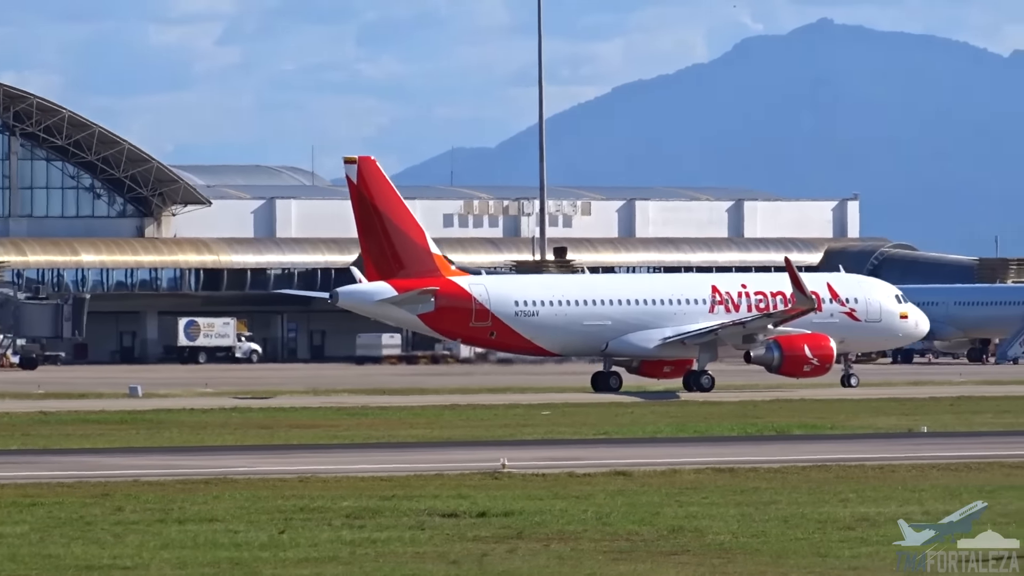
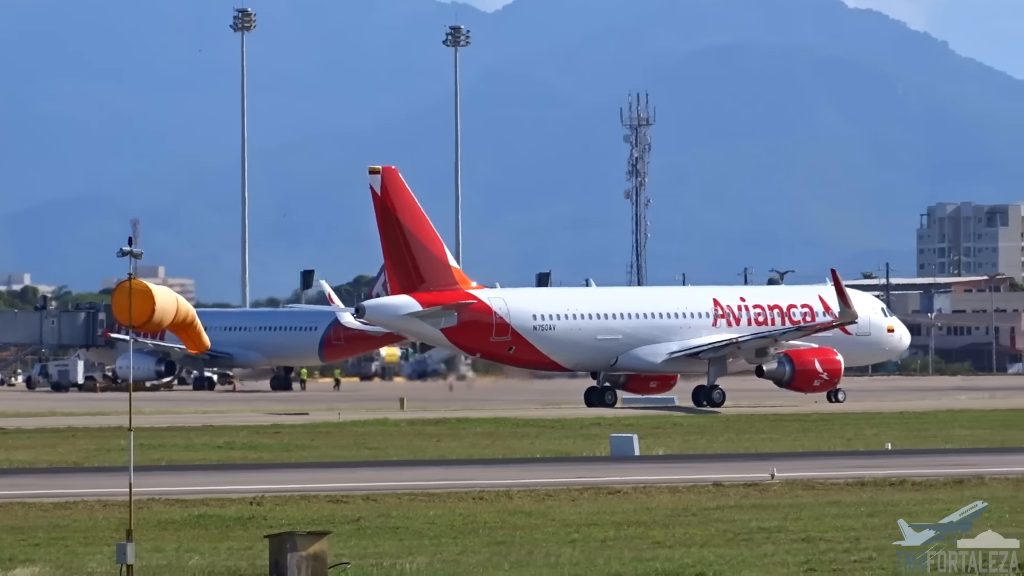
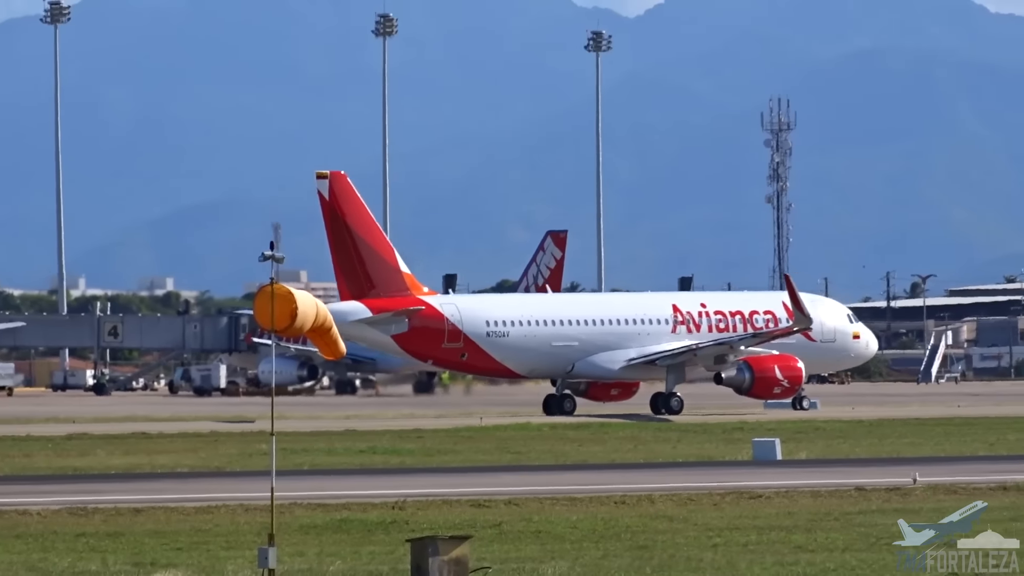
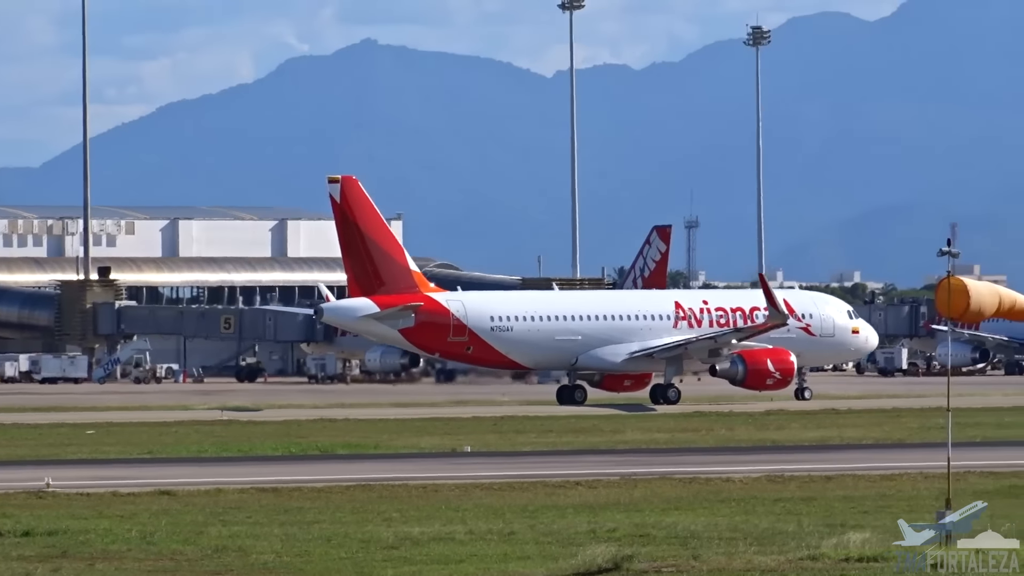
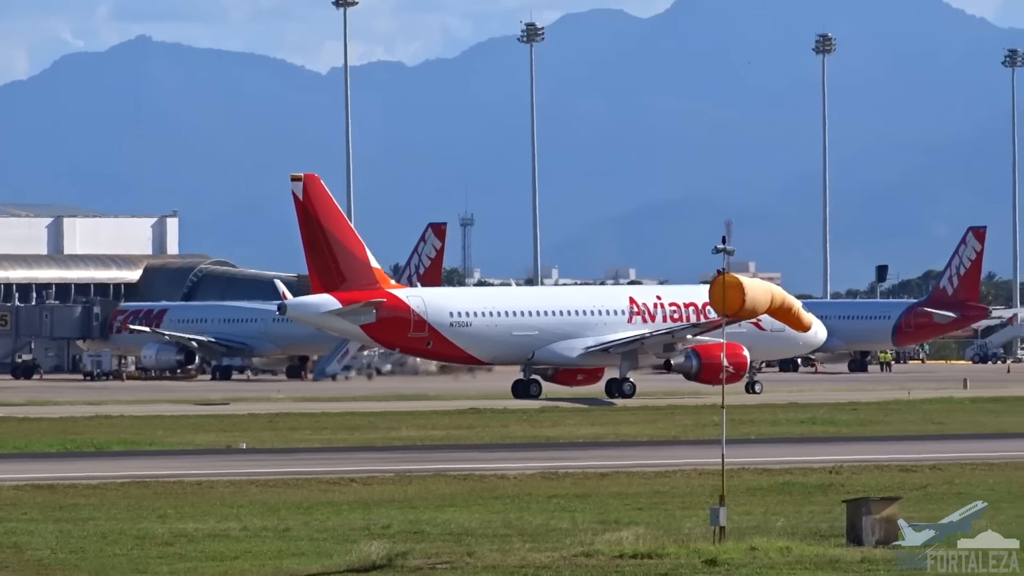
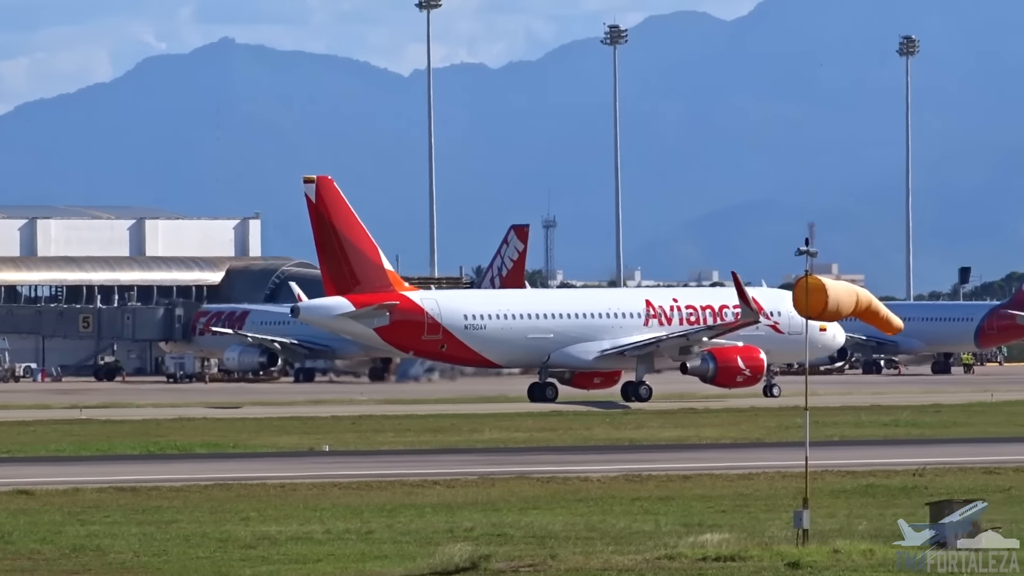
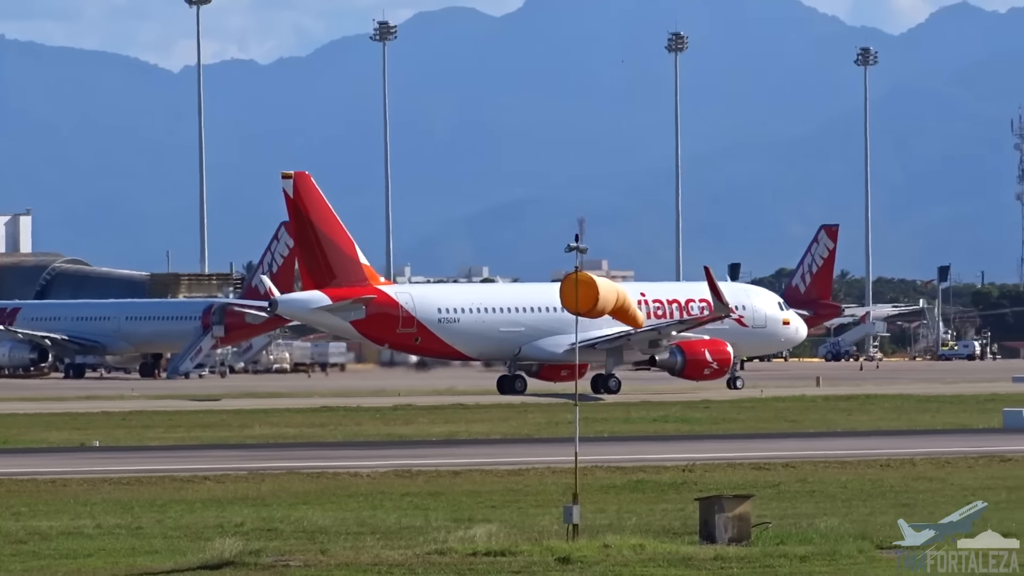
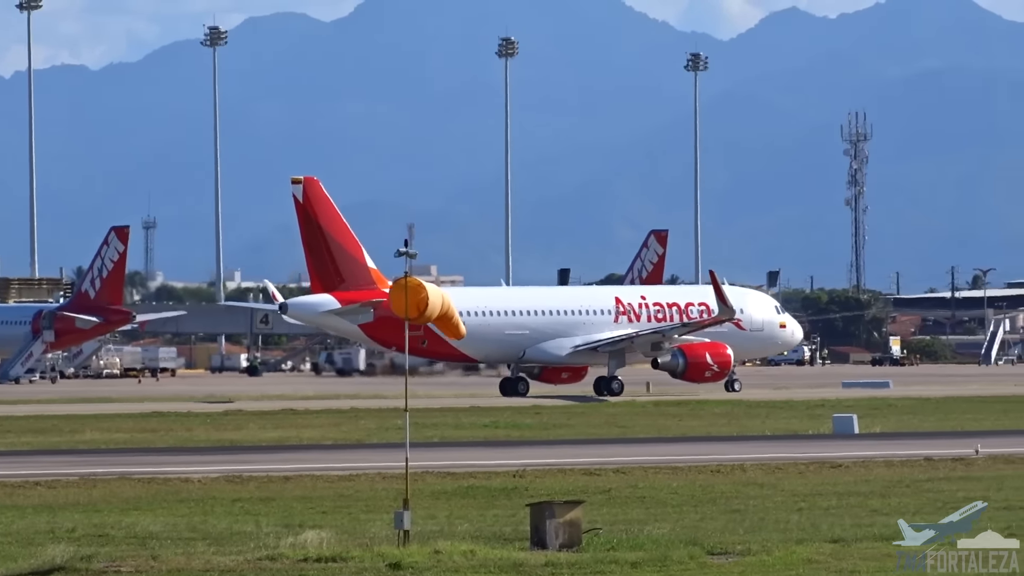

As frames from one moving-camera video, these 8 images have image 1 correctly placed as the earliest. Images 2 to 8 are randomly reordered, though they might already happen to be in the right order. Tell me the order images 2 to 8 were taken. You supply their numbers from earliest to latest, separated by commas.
4, 6, 5, 7, 8, 3, 2
